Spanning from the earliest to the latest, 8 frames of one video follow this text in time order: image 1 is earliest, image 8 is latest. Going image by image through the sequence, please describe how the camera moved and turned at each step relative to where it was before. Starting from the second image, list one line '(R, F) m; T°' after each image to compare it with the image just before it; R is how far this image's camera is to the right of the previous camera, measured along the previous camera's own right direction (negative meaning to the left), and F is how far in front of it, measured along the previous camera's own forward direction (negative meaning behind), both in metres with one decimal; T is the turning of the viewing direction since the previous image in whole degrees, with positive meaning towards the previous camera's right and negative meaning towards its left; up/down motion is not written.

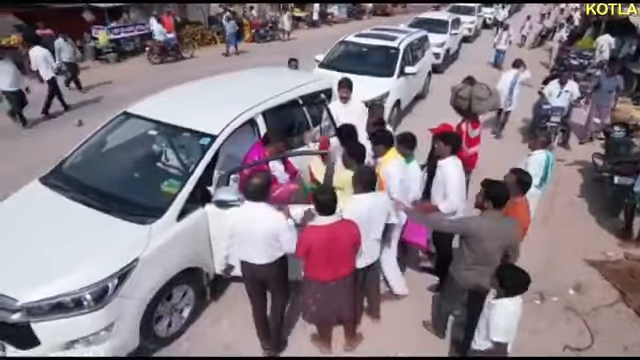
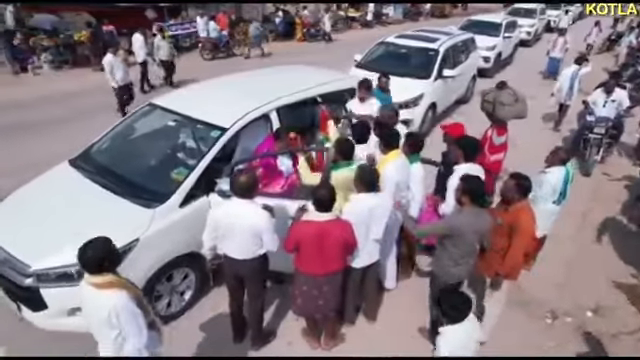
(+0.5, -0.1) m; -6°
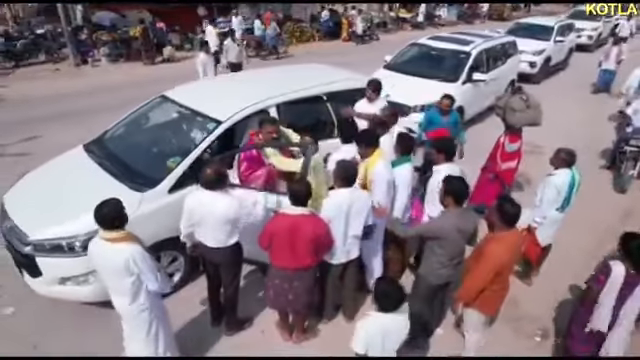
(+0.7, -0.2) m; -6°
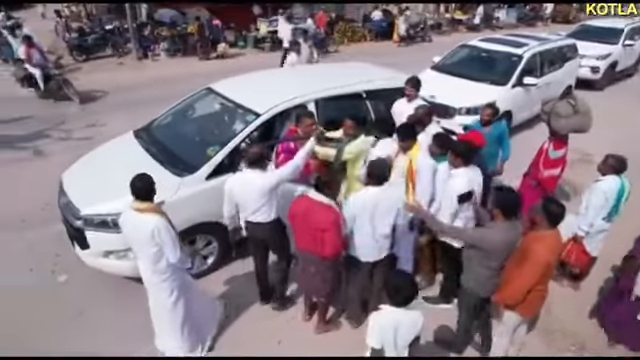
(+0.2, -0.2) m; -5°
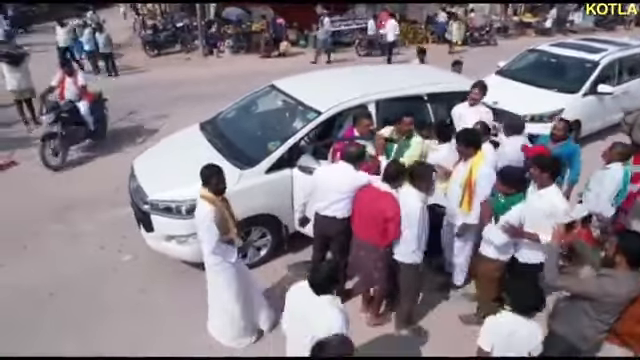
(0.0, -0.1) m; -5°
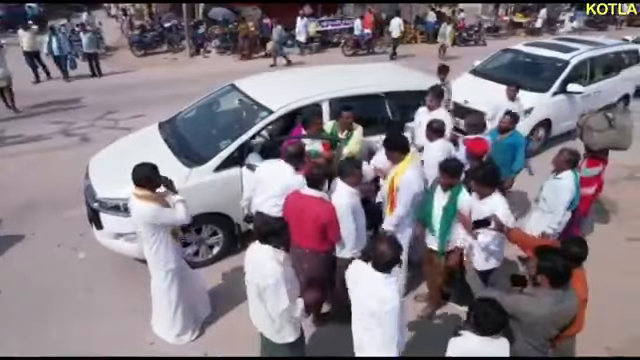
(+0.5, 0.0) m; -1°
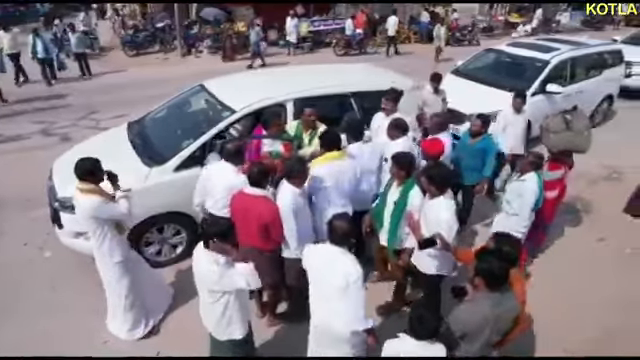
(+0.4, 0.0) m; -1°
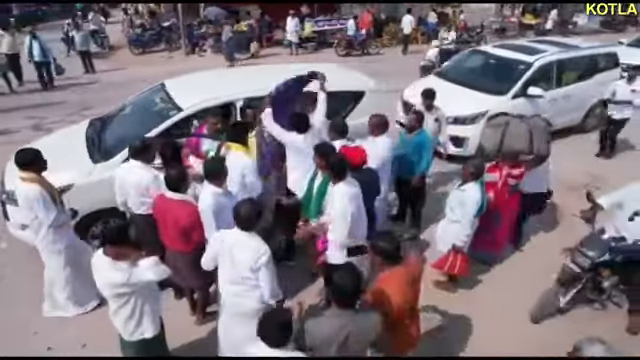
(+0.8, +0.1) m; -3°
